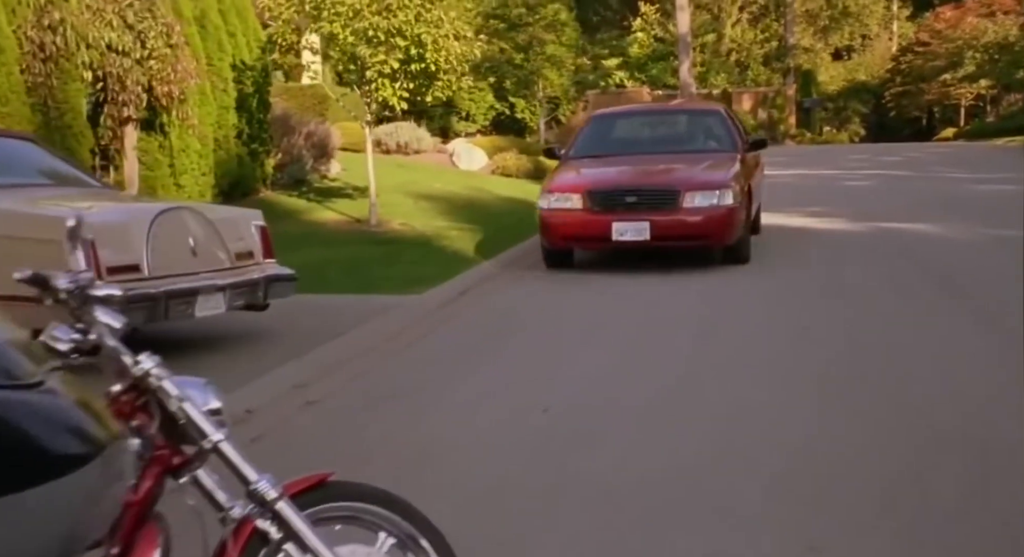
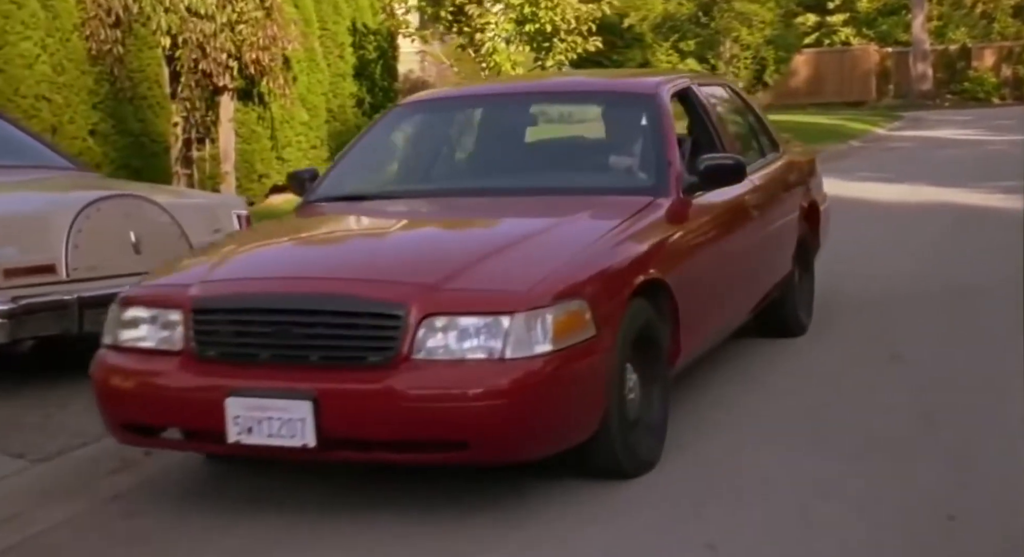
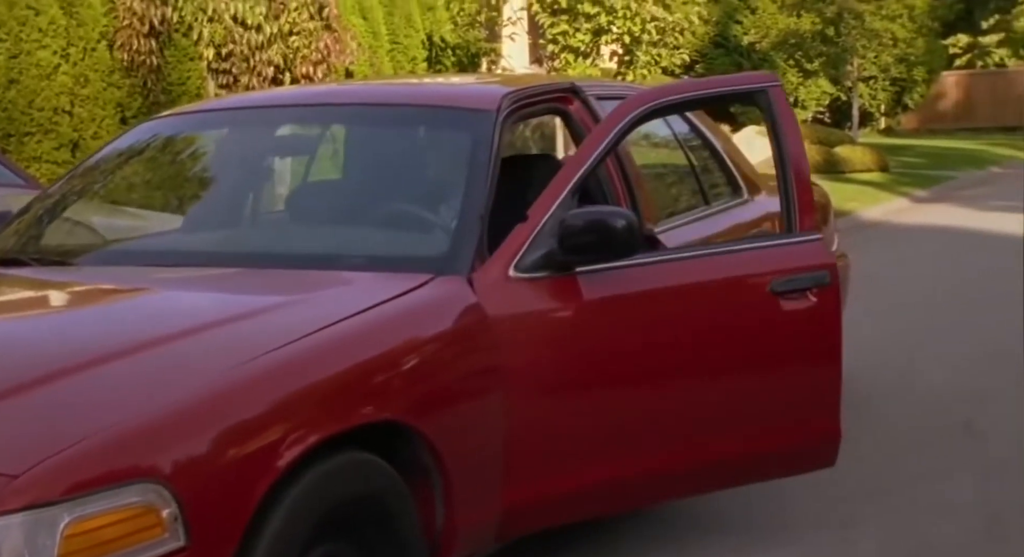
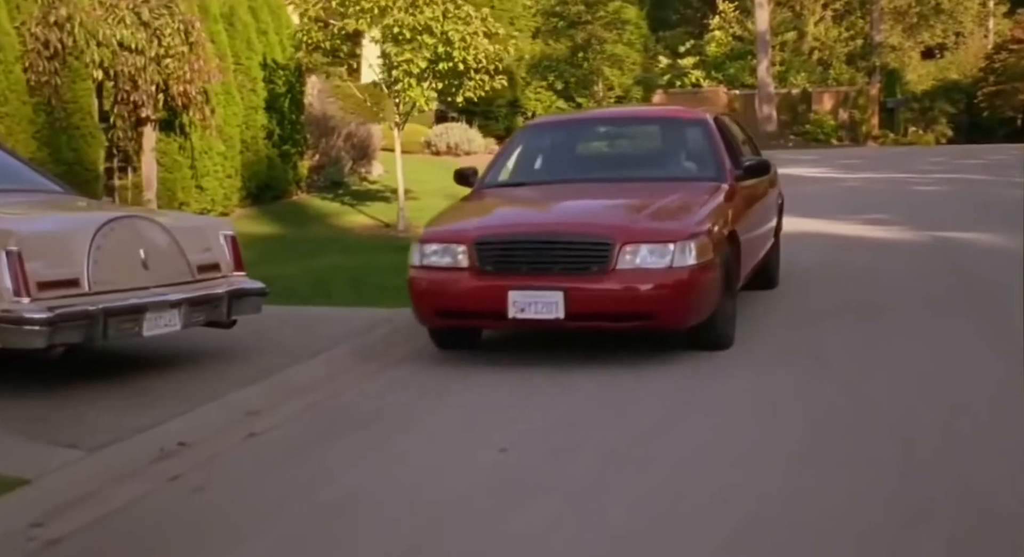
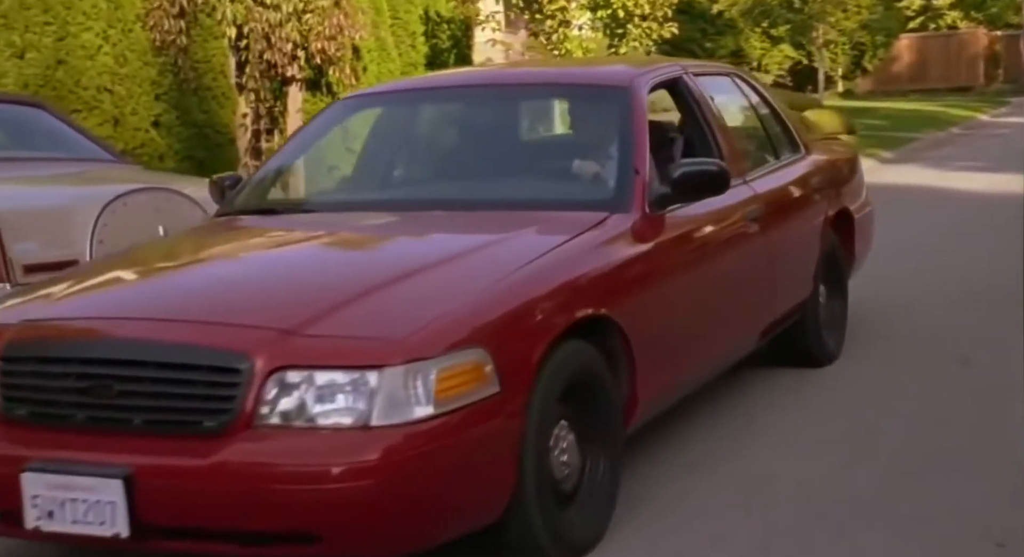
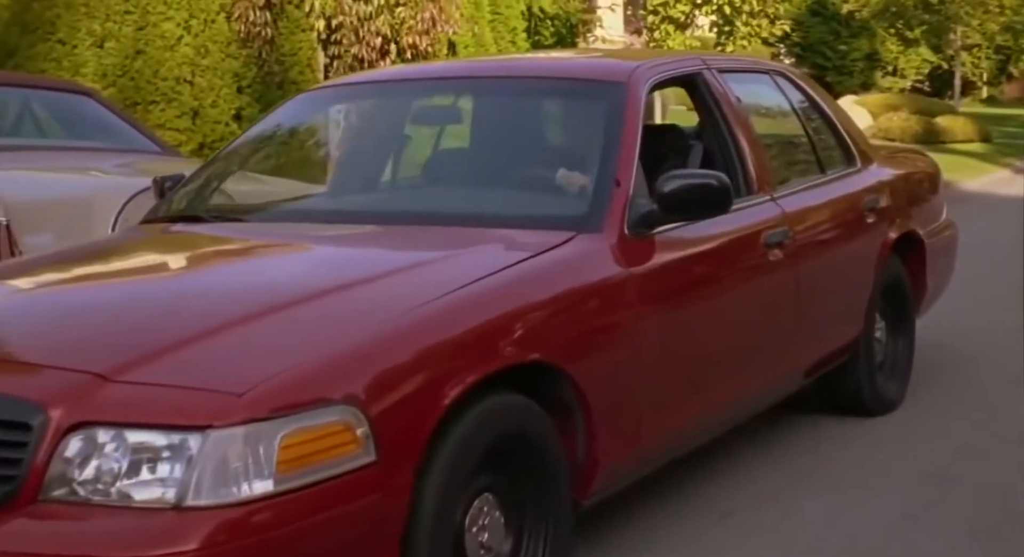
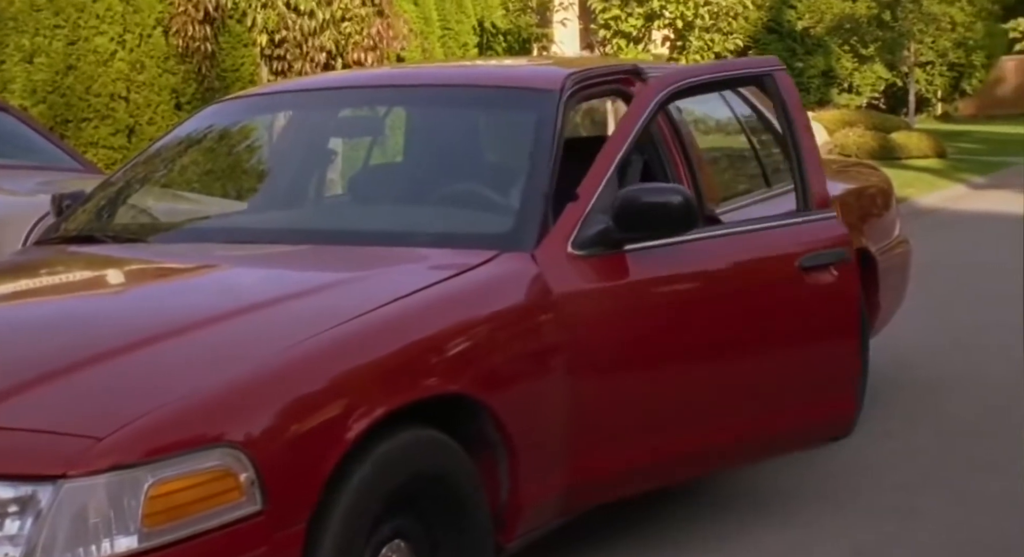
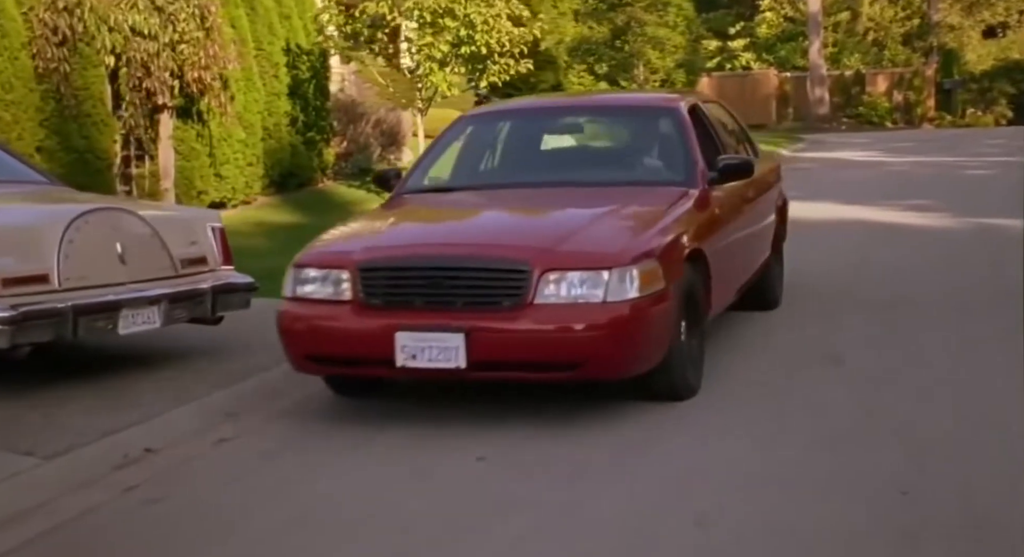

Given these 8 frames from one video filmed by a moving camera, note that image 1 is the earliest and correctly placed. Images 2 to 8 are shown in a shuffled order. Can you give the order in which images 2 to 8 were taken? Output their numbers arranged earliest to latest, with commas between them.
4, 8, 2, 5, 6, 7, 3
